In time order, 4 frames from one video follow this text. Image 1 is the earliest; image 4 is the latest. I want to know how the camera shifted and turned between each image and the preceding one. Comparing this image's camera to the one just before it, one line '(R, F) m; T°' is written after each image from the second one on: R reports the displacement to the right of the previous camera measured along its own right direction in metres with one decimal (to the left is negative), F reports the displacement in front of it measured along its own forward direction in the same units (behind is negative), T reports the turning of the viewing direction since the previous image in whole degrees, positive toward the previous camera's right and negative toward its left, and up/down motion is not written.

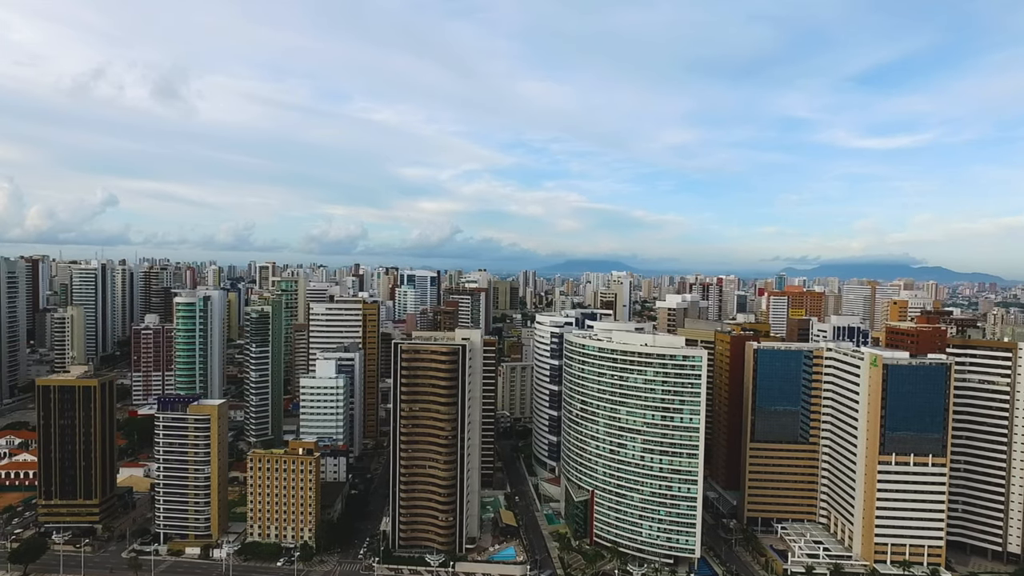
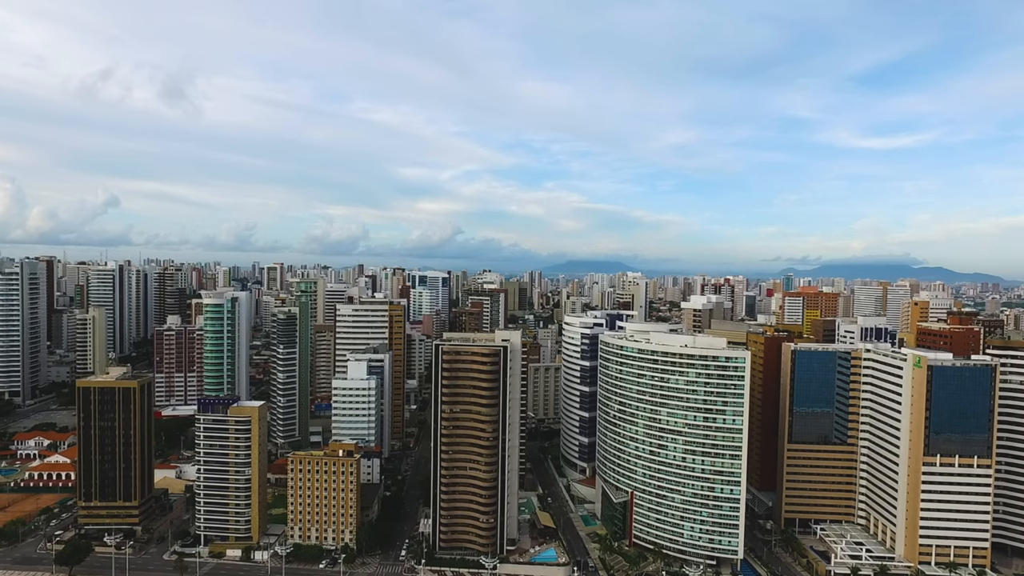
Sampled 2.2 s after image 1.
(-3.6, 0.0) m; 0°
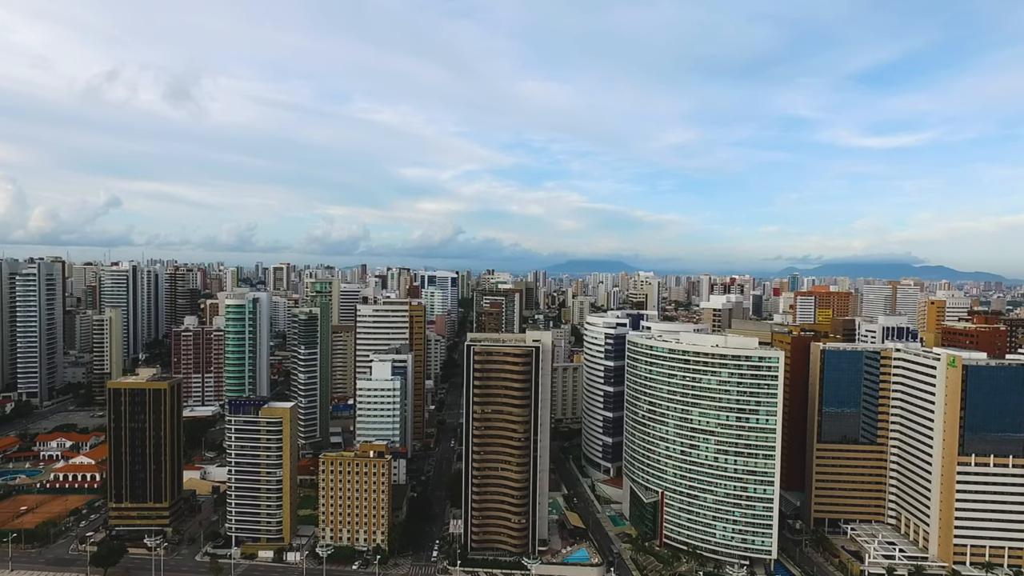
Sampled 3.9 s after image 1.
(-2.8, +0.1) m; 0°
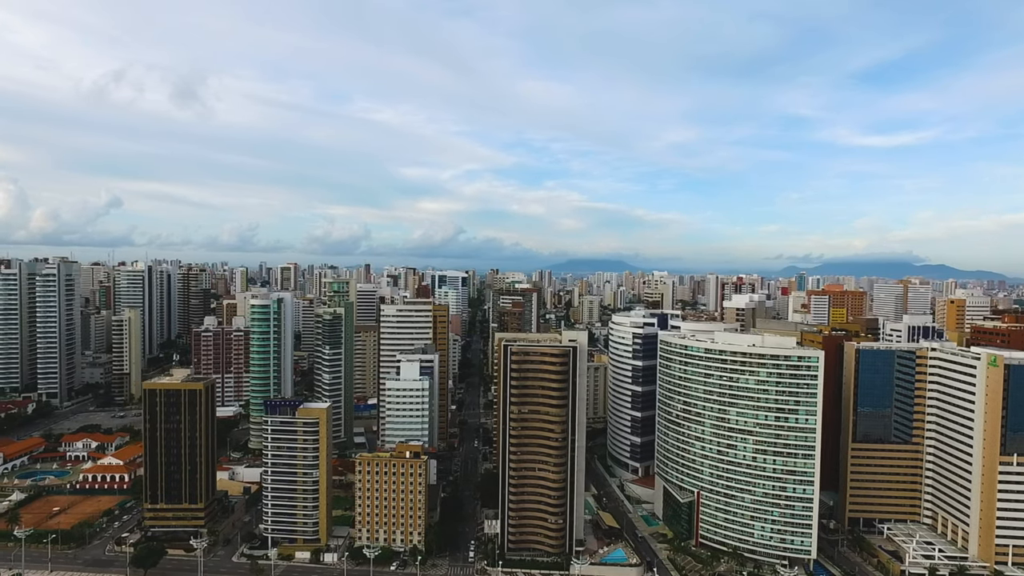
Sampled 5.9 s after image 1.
(-3.2, +0.2) m; 0°
